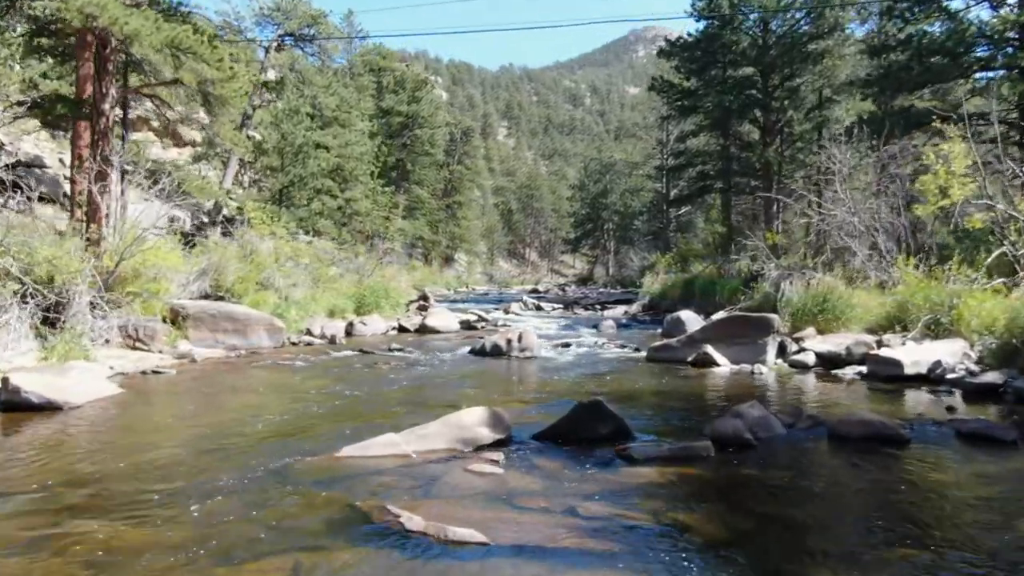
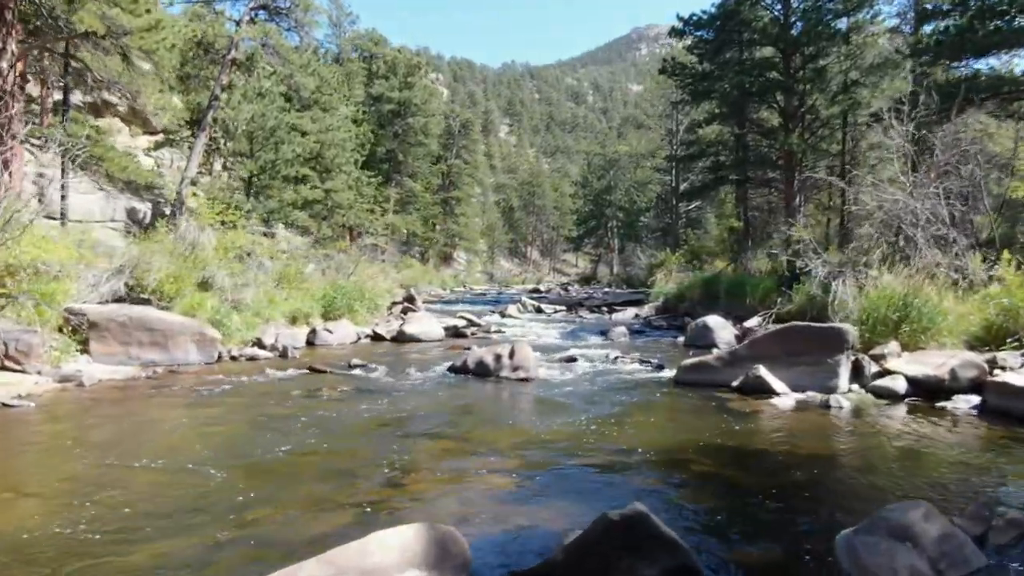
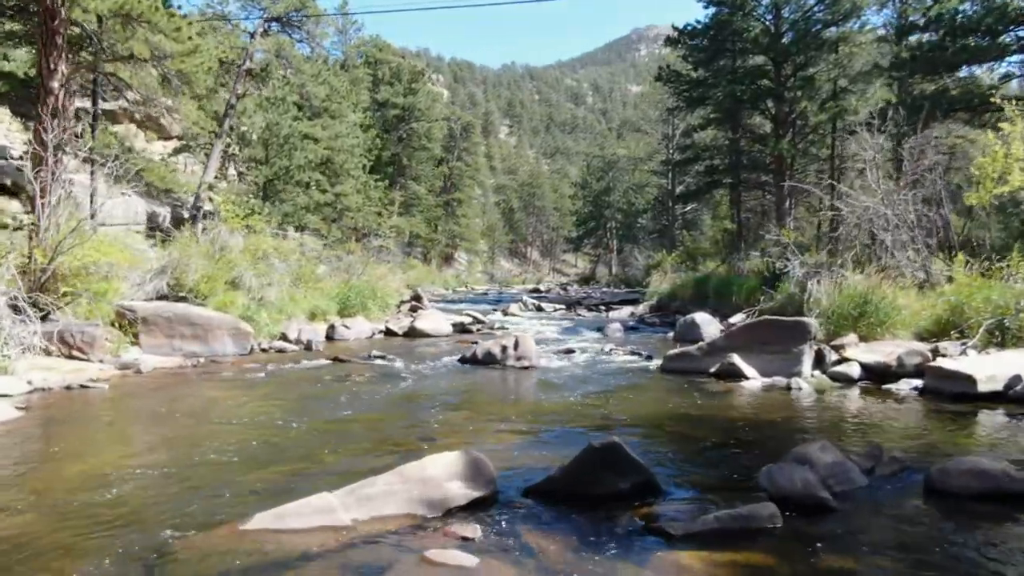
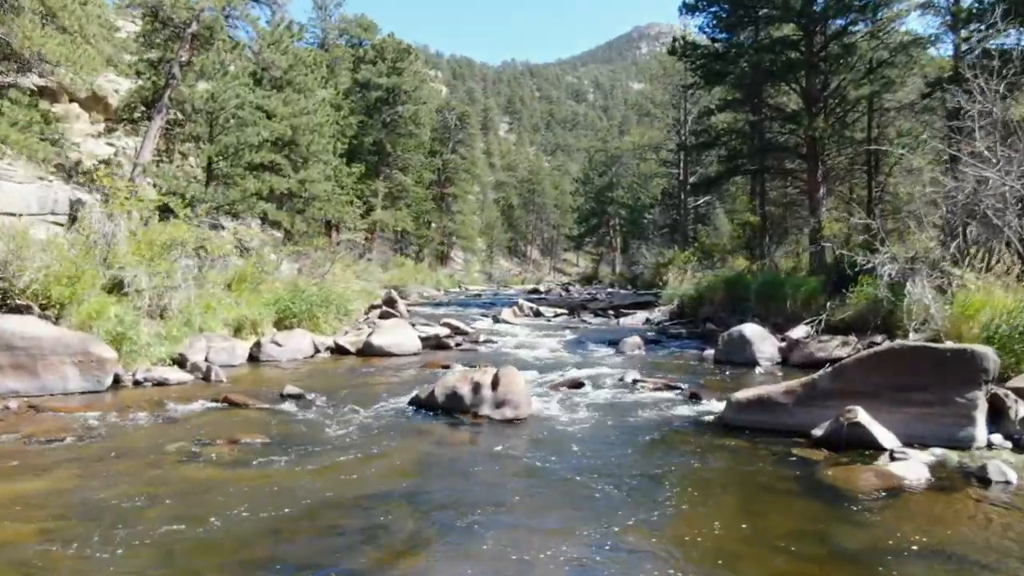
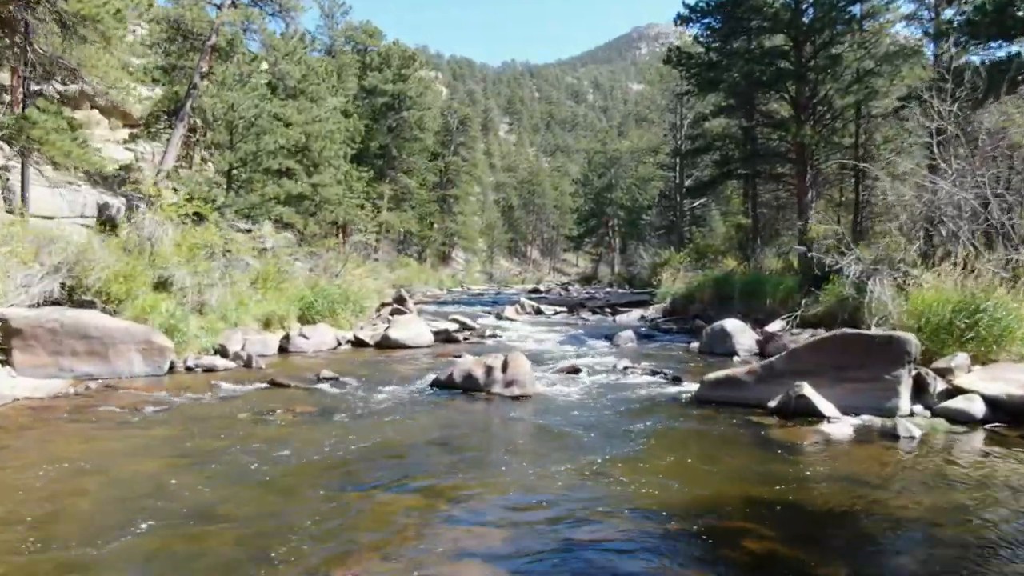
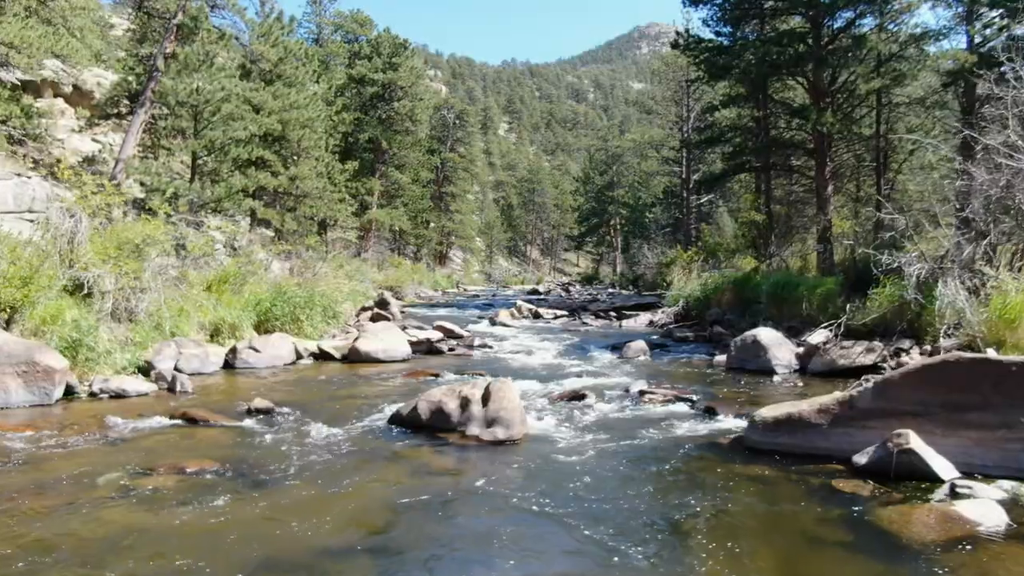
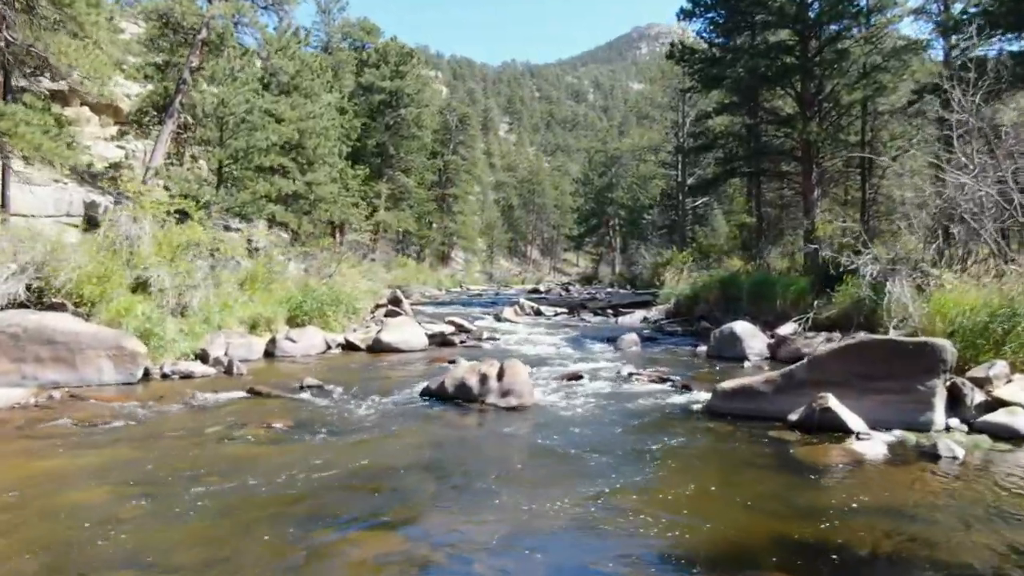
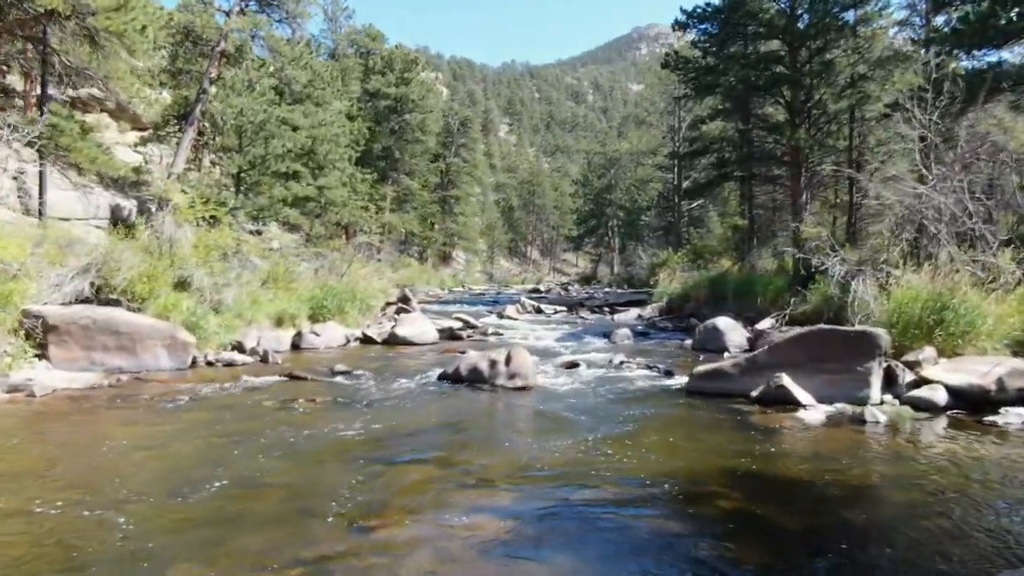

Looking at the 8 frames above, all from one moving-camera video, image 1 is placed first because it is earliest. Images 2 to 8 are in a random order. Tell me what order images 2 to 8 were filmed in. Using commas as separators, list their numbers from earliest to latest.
3, 2, 8, 5, 7, 4, 6
